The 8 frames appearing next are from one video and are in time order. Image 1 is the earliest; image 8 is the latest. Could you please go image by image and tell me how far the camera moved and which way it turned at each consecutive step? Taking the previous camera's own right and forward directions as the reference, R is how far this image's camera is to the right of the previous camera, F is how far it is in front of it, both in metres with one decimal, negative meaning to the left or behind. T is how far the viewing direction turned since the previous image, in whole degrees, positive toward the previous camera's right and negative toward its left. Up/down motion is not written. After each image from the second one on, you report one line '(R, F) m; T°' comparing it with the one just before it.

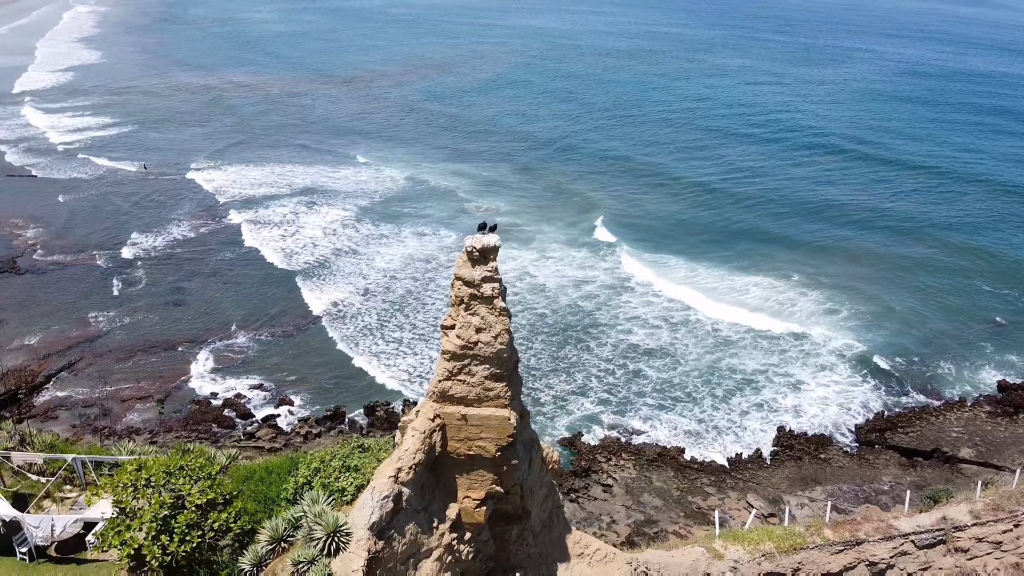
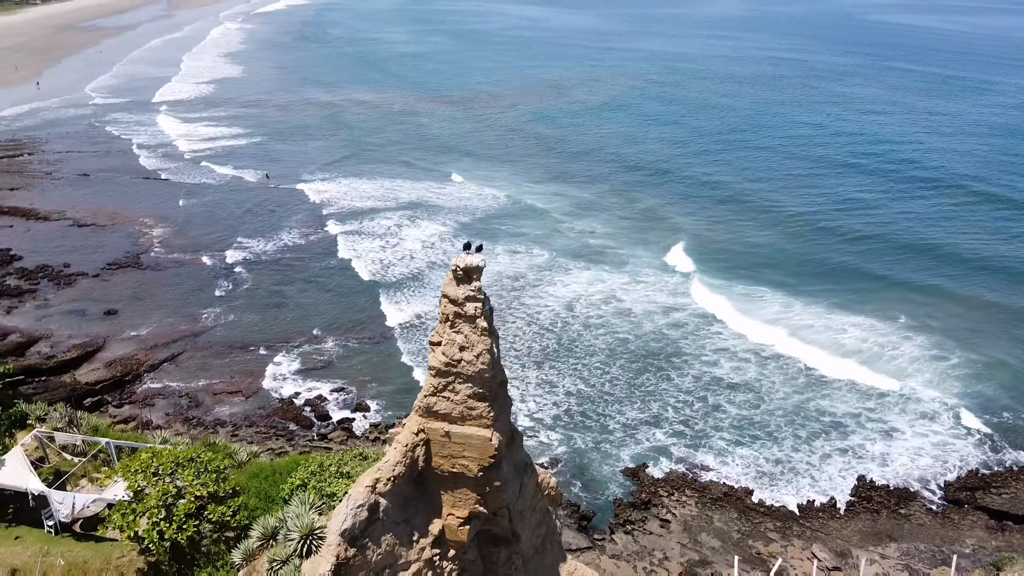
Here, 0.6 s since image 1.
(+1.6, +0.1) m; -8°
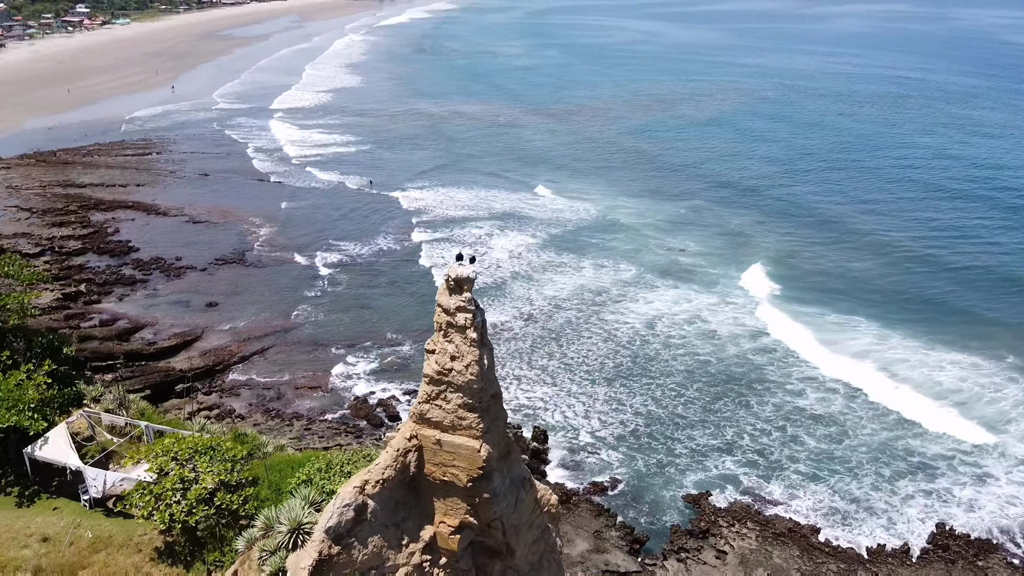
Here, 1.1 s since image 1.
(+1.4, +0.1) m; -8°
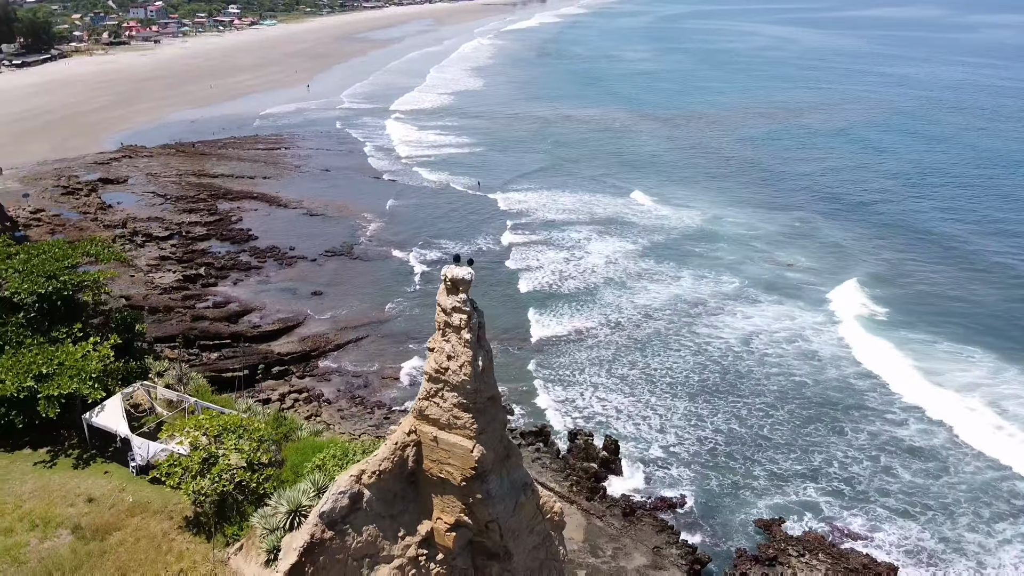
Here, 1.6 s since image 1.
(+1.5, +0.1) m; -9°
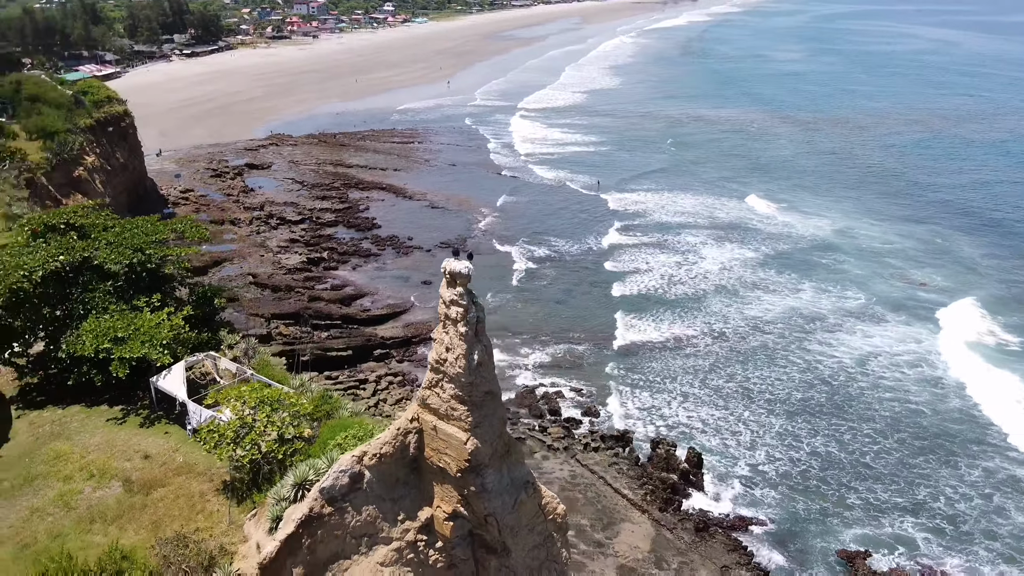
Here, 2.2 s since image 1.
(+1.7, +0.1) m; -10°
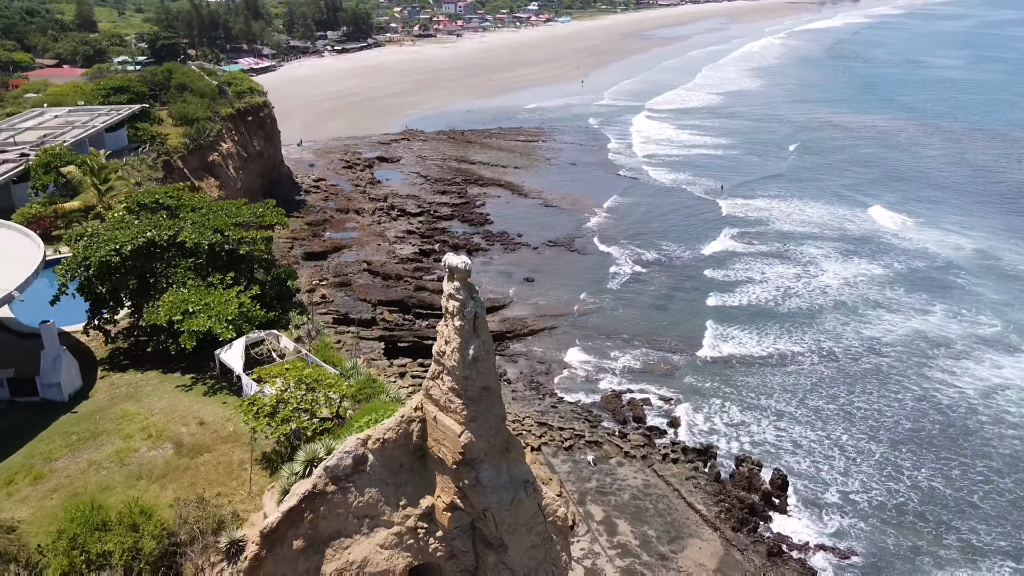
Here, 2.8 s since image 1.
(+1.7, +0.1) m; -10°
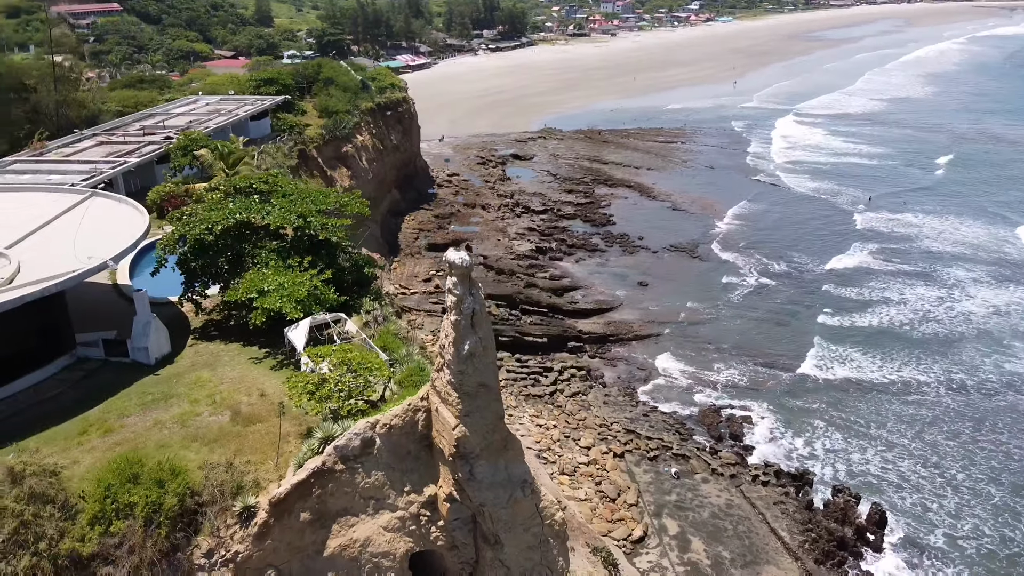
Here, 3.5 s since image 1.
(+1.9, +0.2) m; -11°
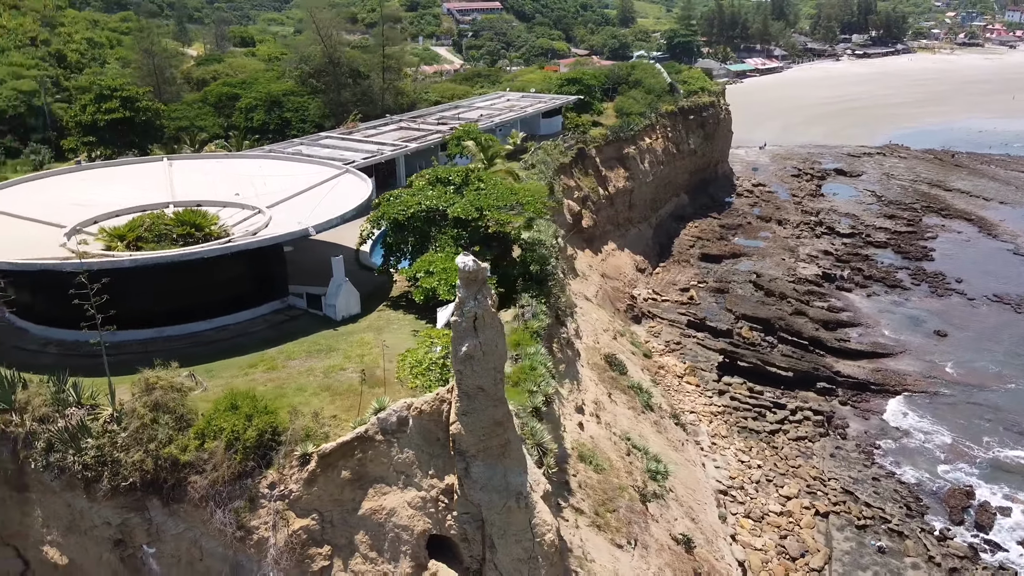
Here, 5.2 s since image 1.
(+4.3, +0.9) m; -24°
